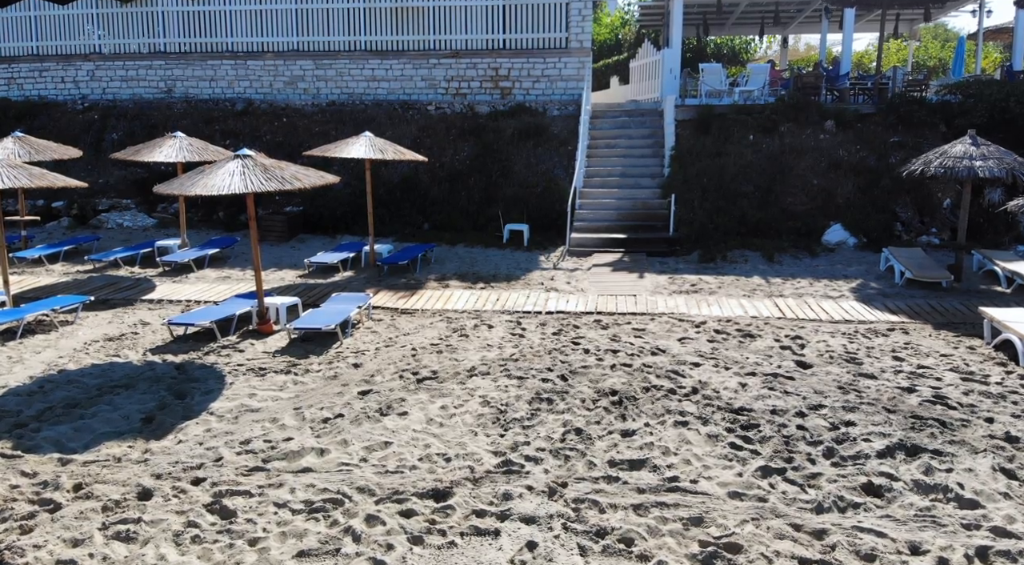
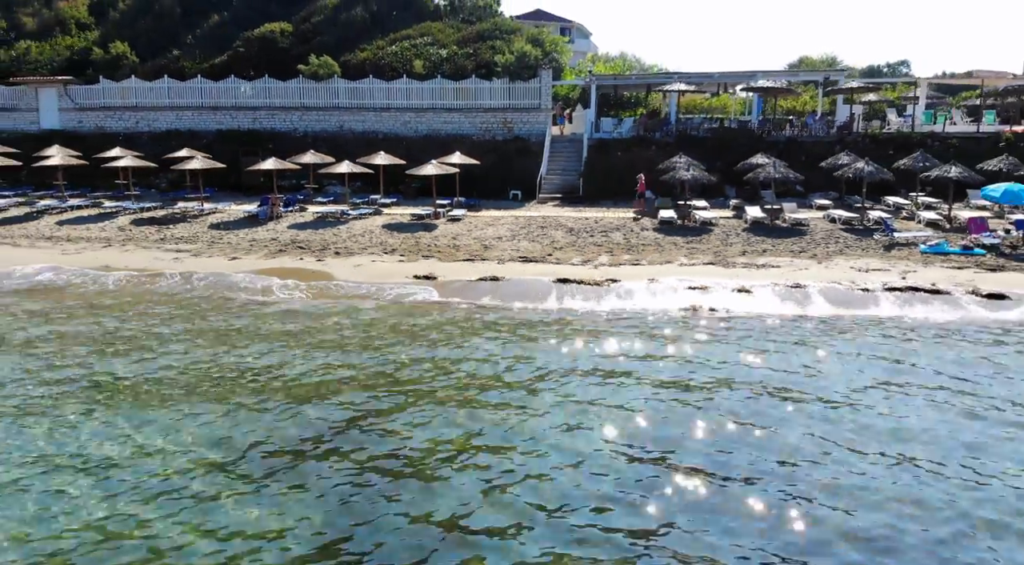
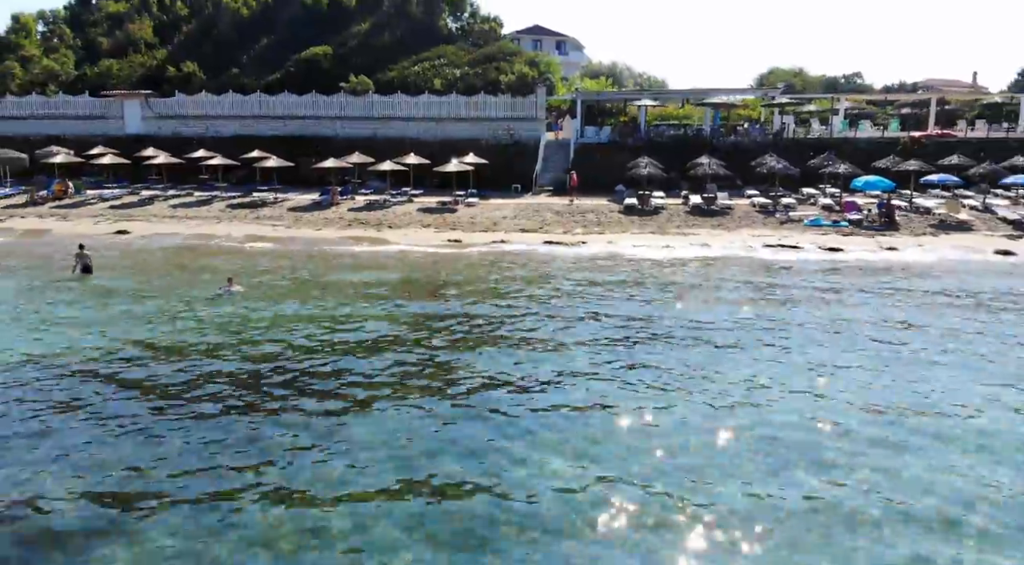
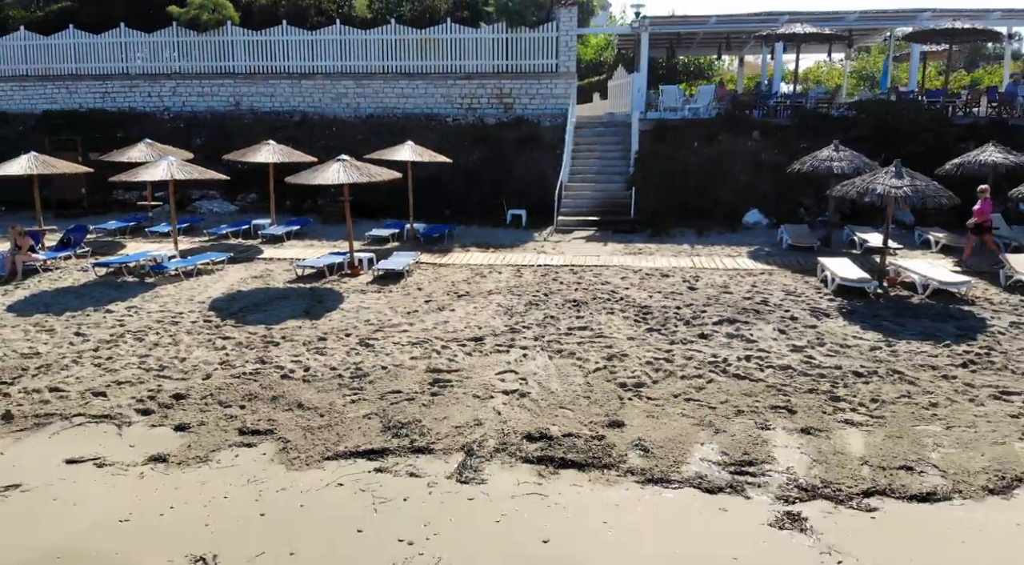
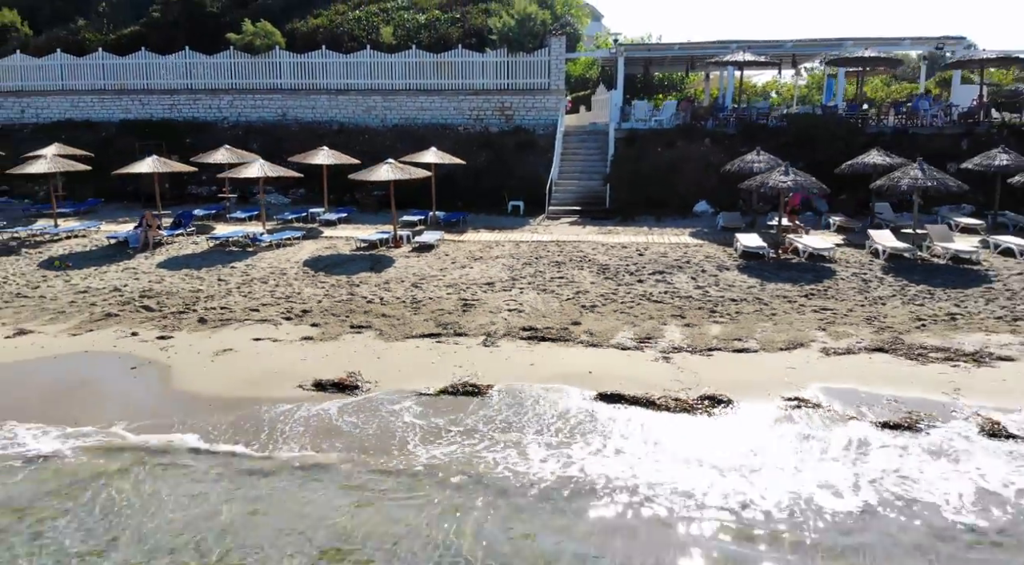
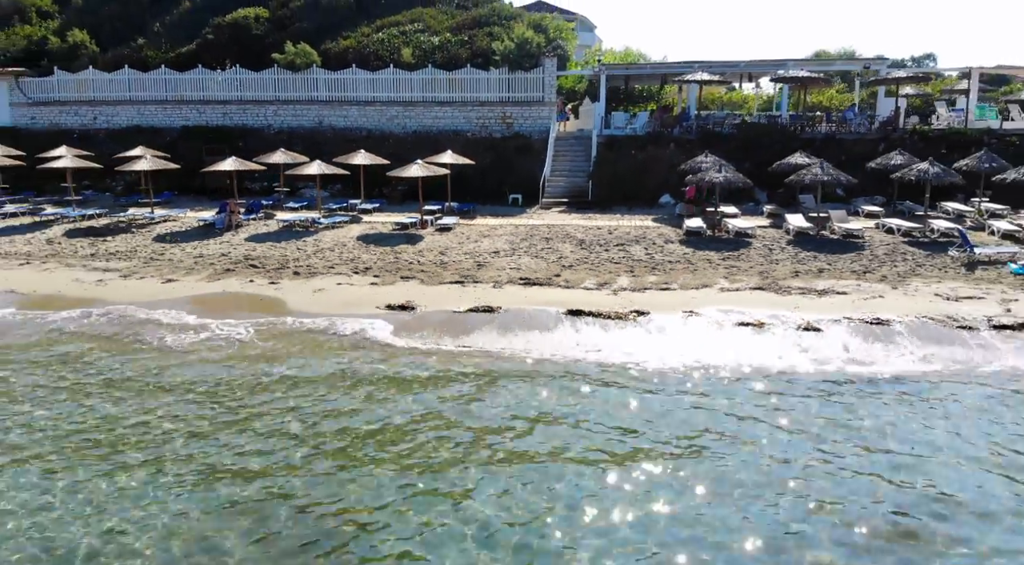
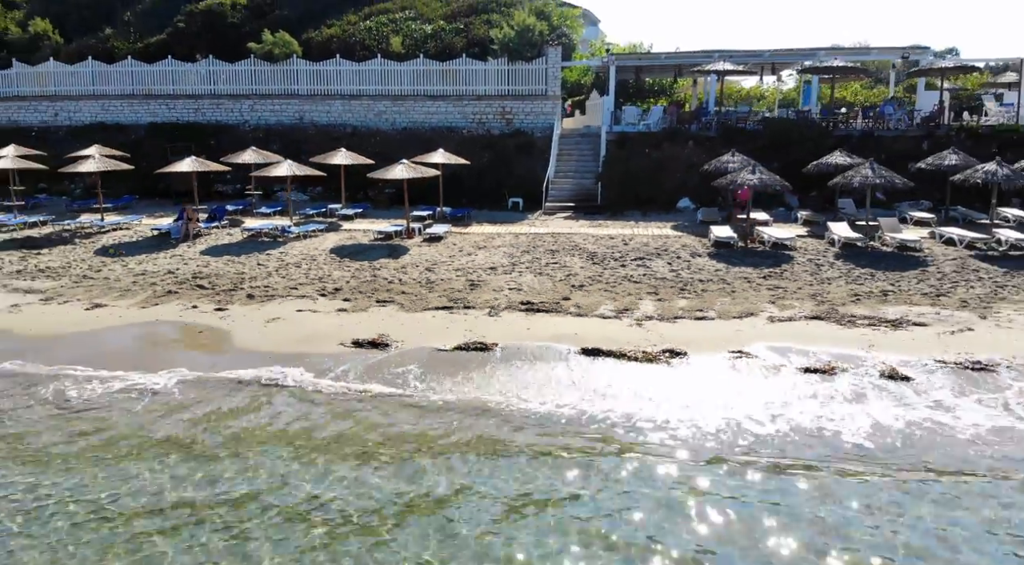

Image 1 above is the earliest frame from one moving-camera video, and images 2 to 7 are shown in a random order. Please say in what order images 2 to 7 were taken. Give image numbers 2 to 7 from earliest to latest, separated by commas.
4, 5, 7, 6, 2, 3
